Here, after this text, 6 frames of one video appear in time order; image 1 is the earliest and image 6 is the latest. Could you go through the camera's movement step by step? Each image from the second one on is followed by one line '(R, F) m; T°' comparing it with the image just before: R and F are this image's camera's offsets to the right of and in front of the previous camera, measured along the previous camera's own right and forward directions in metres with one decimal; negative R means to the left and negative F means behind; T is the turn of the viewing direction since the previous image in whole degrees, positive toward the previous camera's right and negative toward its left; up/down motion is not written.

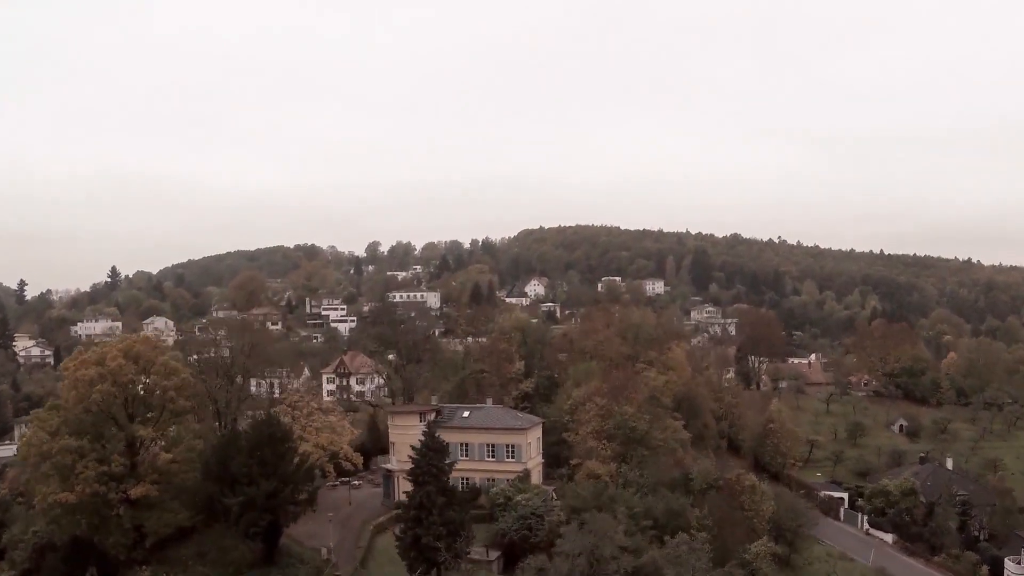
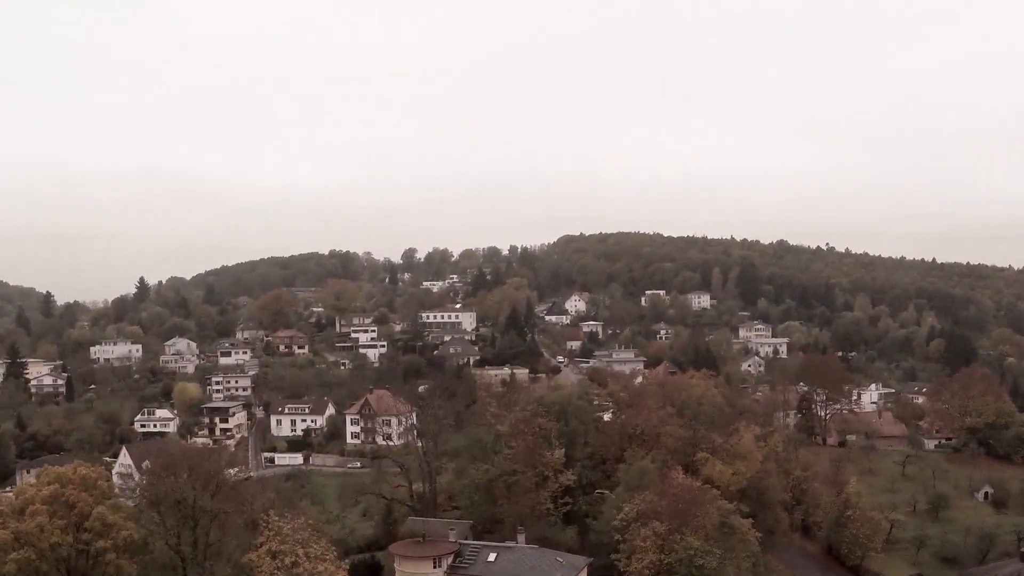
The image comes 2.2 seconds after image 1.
(-0.1, +4.2) m; -3°
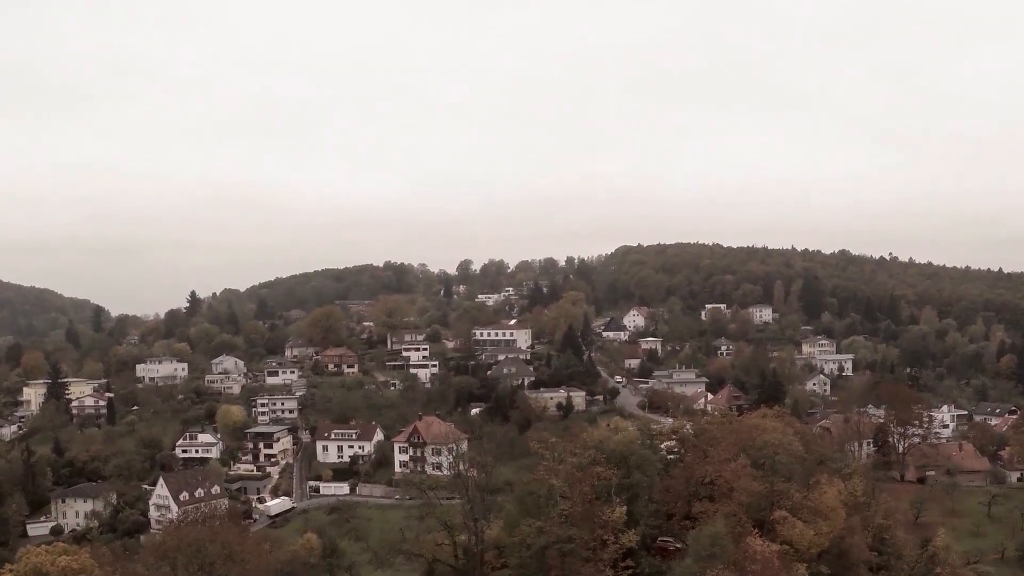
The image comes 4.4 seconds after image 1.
(-0.1, +2.3) m; -4°
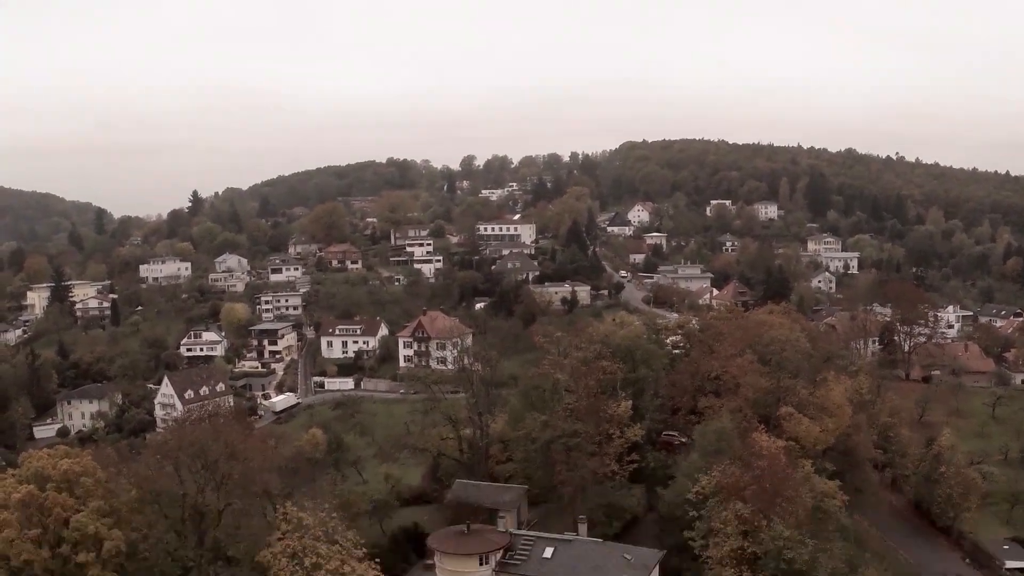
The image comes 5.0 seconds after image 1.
(0.0, +0.7) m; 0°
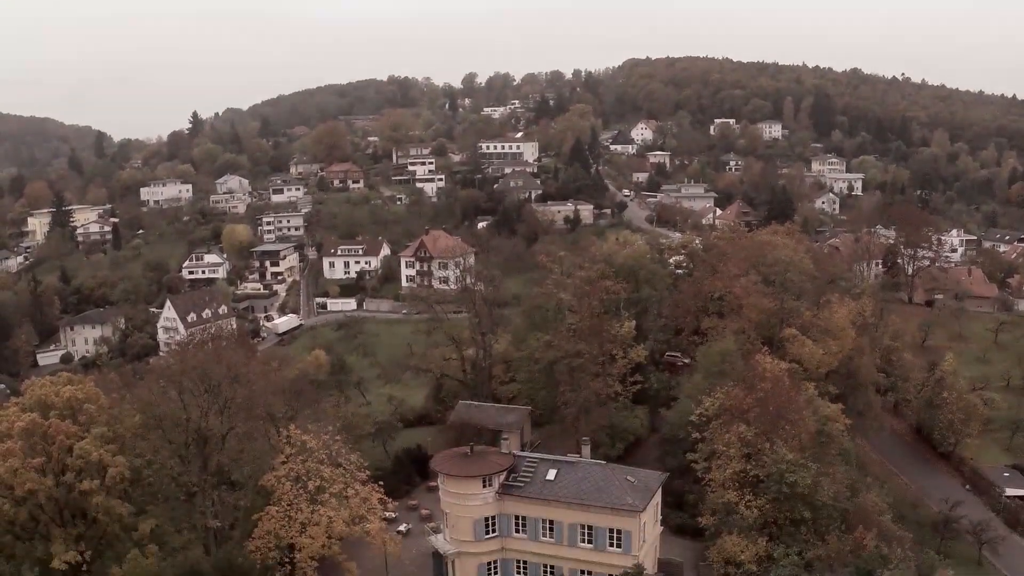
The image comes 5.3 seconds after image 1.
(0.0, +0.4) m; 0°
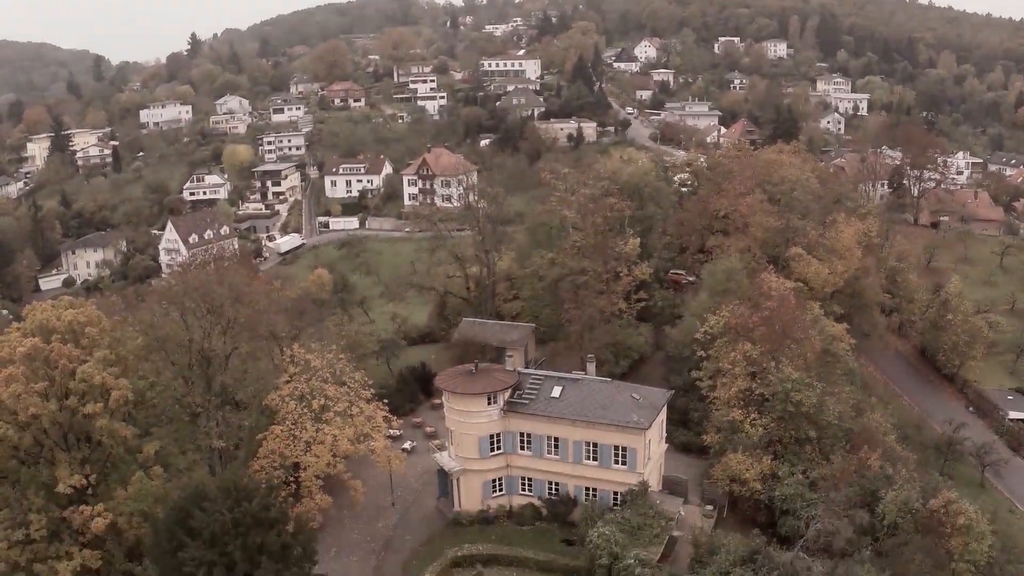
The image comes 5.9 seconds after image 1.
(-0.1, +0.3) m; 0°
